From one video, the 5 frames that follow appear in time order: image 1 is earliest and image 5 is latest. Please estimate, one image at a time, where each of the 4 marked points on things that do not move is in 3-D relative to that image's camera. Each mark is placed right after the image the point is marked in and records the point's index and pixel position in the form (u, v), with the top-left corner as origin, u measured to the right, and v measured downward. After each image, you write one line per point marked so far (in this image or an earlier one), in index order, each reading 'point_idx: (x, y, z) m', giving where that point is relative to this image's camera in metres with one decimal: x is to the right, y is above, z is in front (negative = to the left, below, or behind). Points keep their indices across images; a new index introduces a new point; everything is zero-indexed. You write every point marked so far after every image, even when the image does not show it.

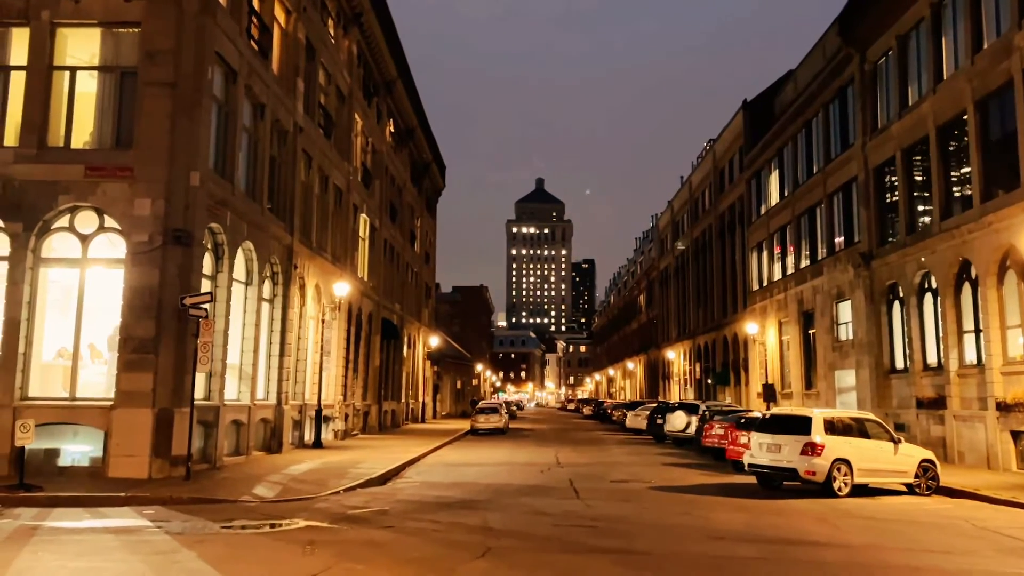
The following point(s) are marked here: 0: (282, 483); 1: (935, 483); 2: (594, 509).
0: (-4.9, -4.2, +17.9) m
1: (+9.3, -4.3, +18.5) m
2: (+1.4, -3.9, +14.9) m
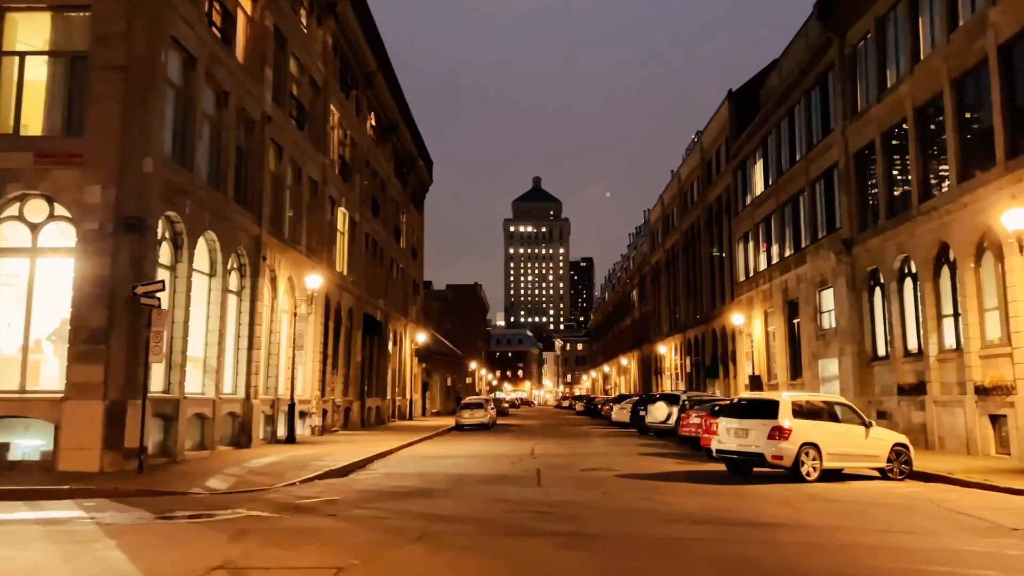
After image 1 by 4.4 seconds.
0: (-5.7, -3.9, +17.4) m
1: (+8.5, -3.8, +18.1) m
2: (+0.7, -3.6, +14.5) m
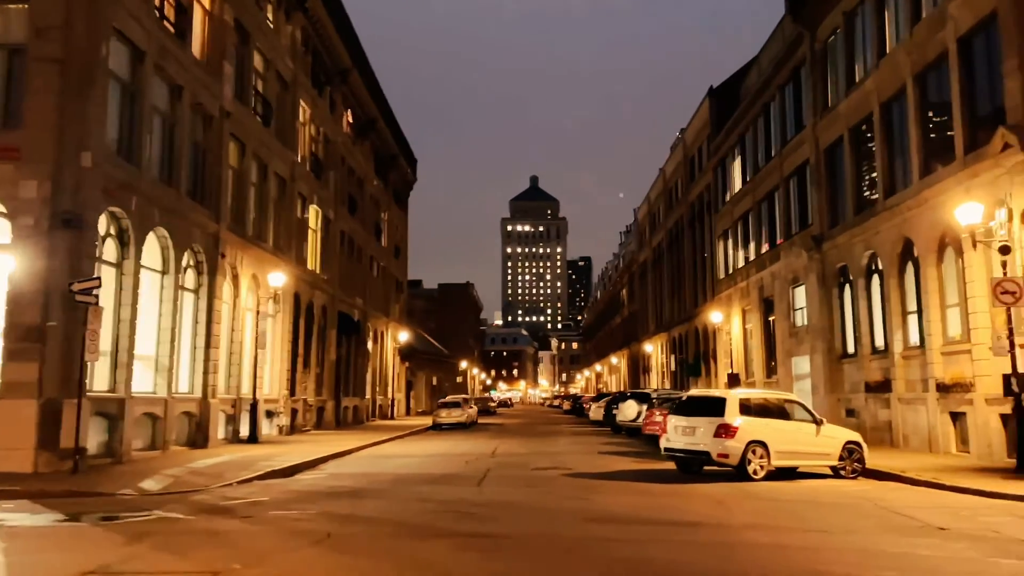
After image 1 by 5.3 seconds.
0: (-6.9, -3.8, +17.1) m
1: (+7.4, -3.8, +17.8) m
2: (-0.5, -3.5, +14.2) m
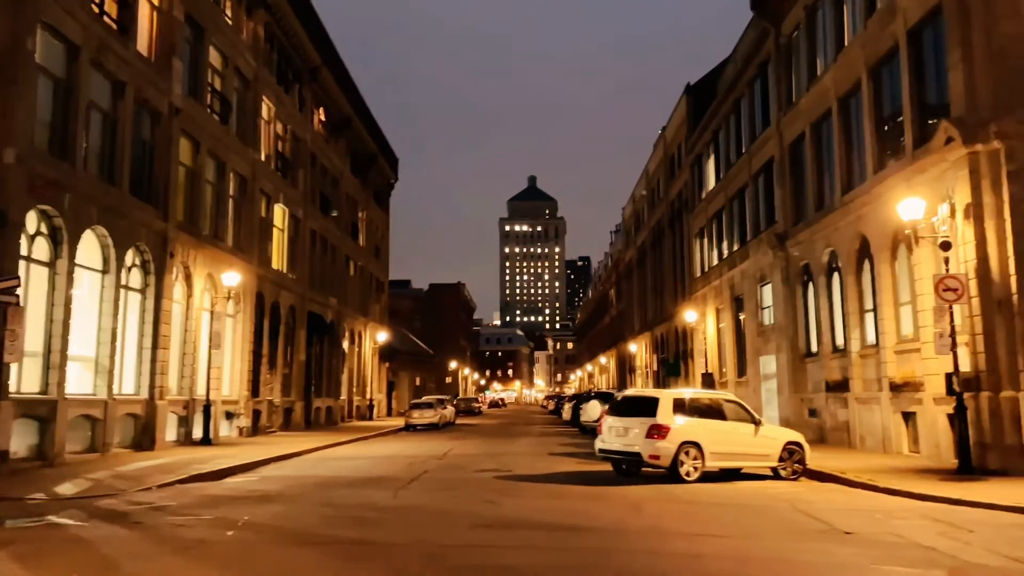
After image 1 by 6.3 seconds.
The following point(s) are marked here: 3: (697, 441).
0: (-8.2, -3.8, +16.7) m
1: (+6.0, -3.7, +17.4) m
2: (-1.8, -3.4, +13.8) m
3: (+3.6, -3.0, +16.3) m
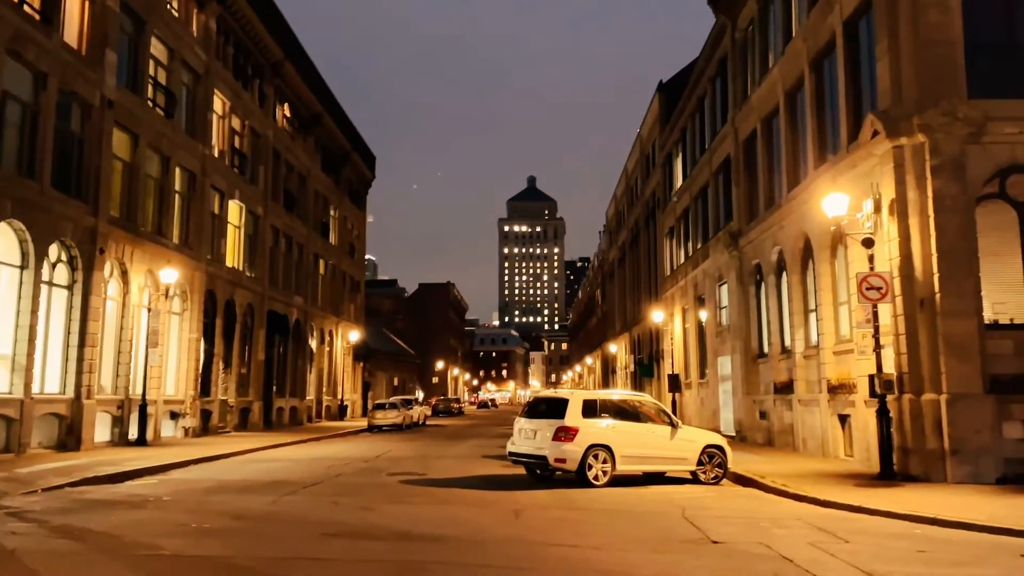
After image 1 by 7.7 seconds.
0: (-10.0, -3.7, +16.1) m
1: (+4.2, -3.7, +16.8) m
2: (-3.6, -3.4, +13.2) m
3: (+1.8, -2.9, +15.7) m
